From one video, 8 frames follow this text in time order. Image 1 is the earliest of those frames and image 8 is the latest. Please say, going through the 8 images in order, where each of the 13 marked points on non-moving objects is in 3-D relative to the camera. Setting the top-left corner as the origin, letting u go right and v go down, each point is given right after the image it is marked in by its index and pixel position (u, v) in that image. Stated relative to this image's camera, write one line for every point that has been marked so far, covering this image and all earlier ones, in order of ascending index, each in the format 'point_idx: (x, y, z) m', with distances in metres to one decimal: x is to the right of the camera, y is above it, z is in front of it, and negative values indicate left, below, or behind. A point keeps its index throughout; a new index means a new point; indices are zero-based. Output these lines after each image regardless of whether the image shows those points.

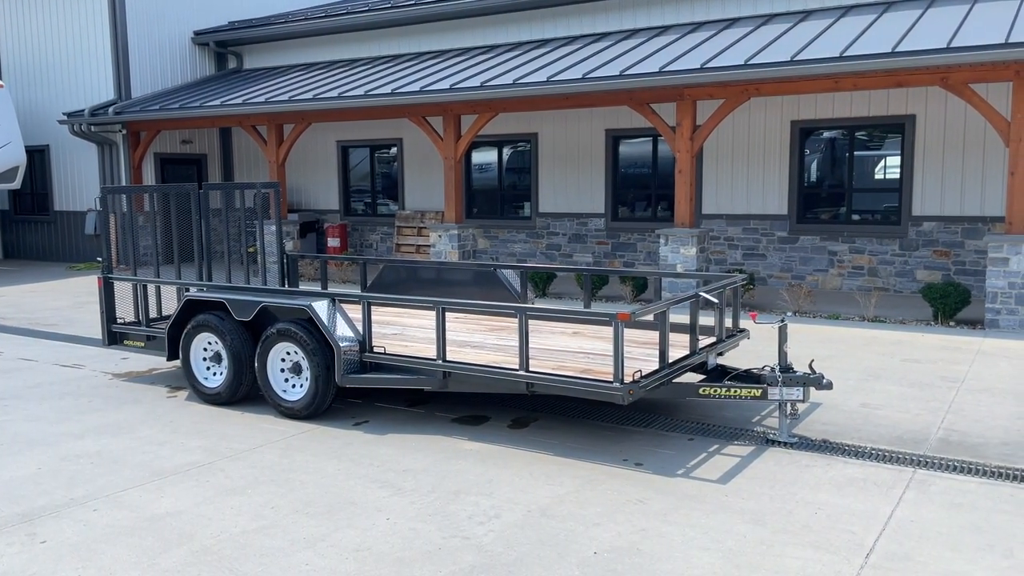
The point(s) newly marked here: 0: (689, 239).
0: (+2.4, +0.6, +11.3) m
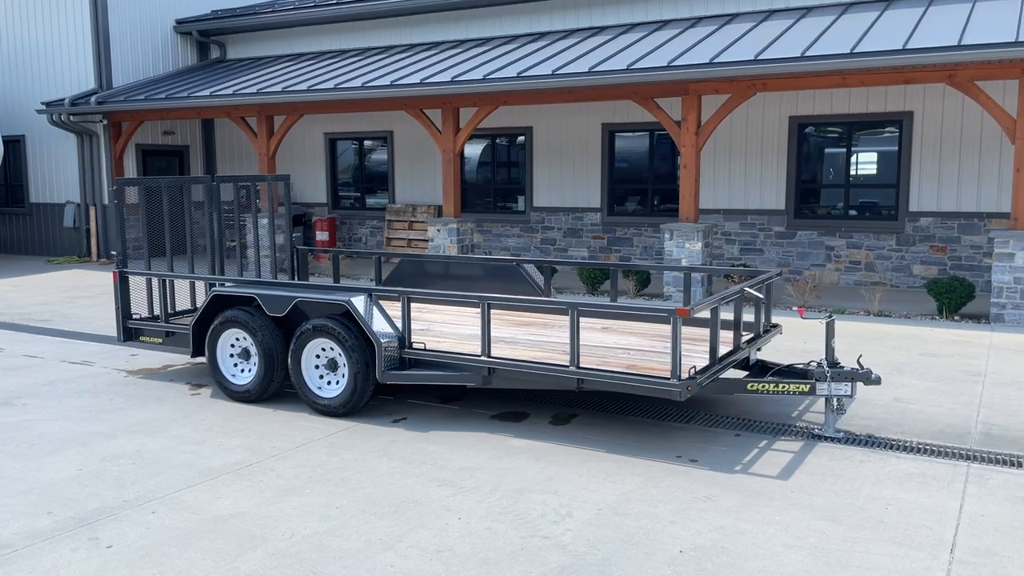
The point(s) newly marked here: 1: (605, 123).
0: (+2.5, +0.7, +11.3) m
1: (+1.6, +2.8, +14.5) m
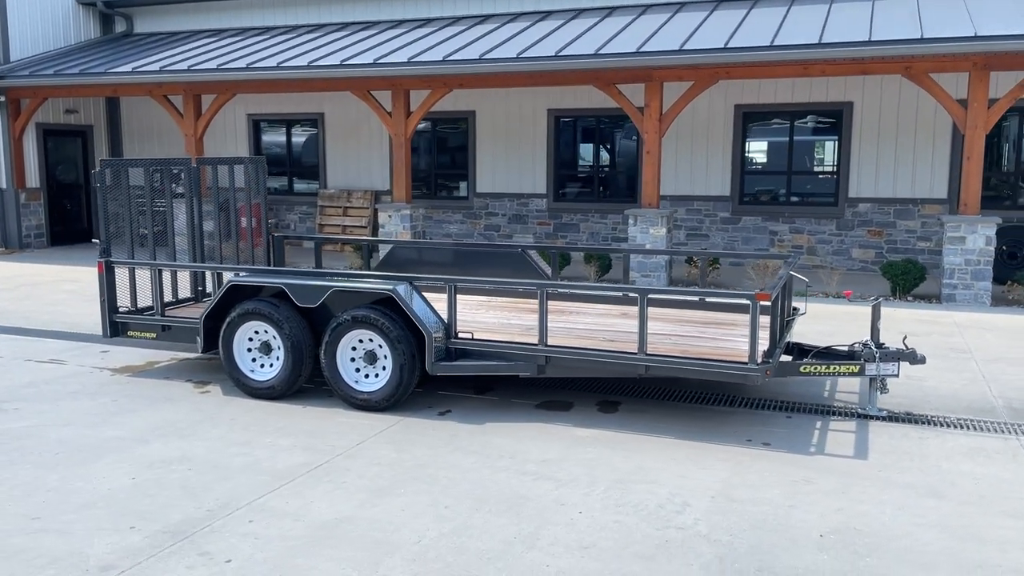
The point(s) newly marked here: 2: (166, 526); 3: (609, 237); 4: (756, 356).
0: (+2.0, +0.9, +11.4) m
1: (+0.7, +3.1, +14.4) m
2: (-1.5, -1.0, +3.7) m
3: (+1.6, +0.9, +14.4) m
4: (+1.5, -0.4, +5.0) m
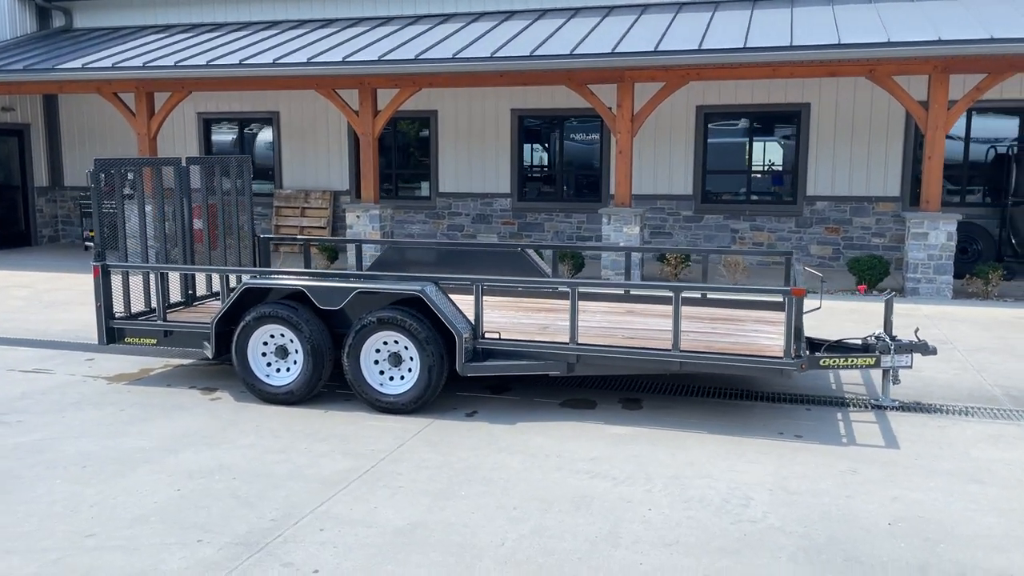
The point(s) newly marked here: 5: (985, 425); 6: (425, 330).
0: (+1.6, +1.0, +11.6) m
1: (0.0, +3.1, +14.4) m
2: (-1.2, -1.1, +3.6) m
3: (+1.0, +0.9, +14.5) m
4: (+1.7, -0.4, +5.1) m
5: (+3.0, -0.9, +5.3) m
6: (-0.5, -0.3, +5.3) m
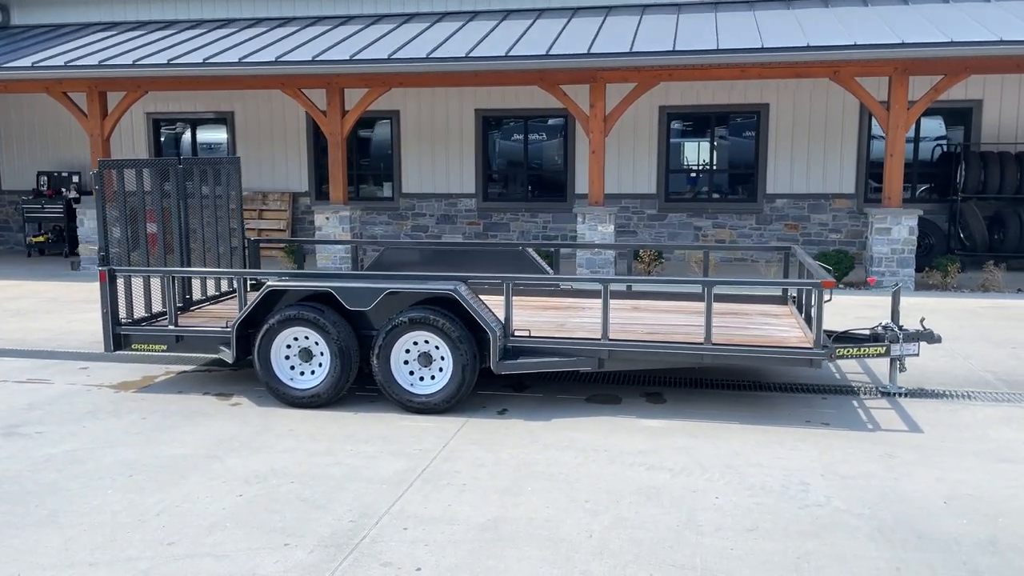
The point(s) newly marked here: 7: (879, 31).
0: (+1.3, +1.0, +11.7) m
1: (-0.6, +3.1, +14.5) m
2: (-0.8, -1.1, +3.5) m
3: (+0.5, +0.9, +14.6) m
4: (+1.9, -0.3, +5.3) m
5: (+3.2, -0.8, +5.6) m
6: (-0.3, -0.3, +5.4) m
7: (+4.7, +3.3, +10.9) m
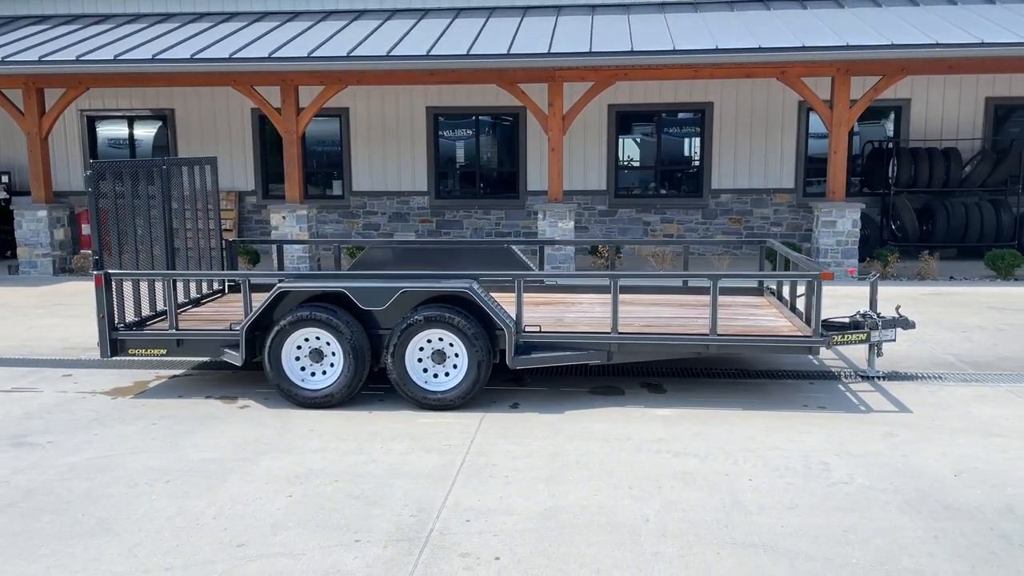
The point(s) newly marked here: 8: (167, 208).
0: (+0.8, +1.1, +12.0) m
1: (-1.4, +3.1, +14.5) m
2: (-0.5, -1.1, +3.6) m
3: (-0.4, +1.0, +14.8) m
4: (+2.0, -0.3, +5.6) m
5: (+3.2, -0.7, +6.1) m
6: (-0.3, -0.2, +5.5) m
7: (+4.2, +3.4, +11.5) m
8: (-2.8, +0.6, +6.7) m
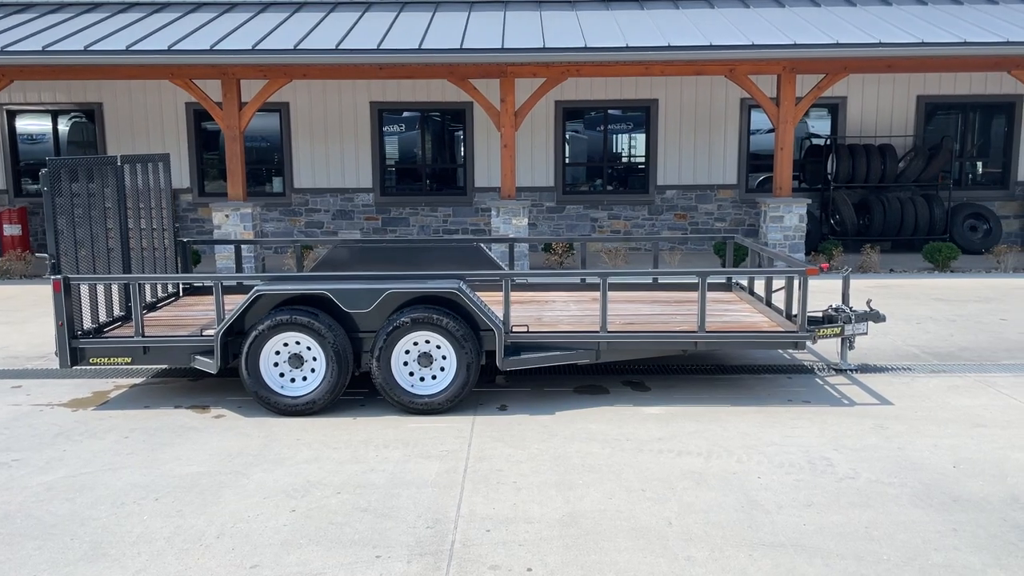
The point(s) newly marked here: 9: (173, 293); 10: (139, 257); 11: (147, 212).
0: (+0.1, +1.1, +11.9) m
1: (-2.3, +3.1, +14.2) m
2: (-0.4, -1.1, +3.5) m
3: (-1.3, +1.0, +14.6) m
4: (+1.9, -0.2, +5.6) m
5: (+3.1, -0.7, +6.2) m
6: (-0.3, -0.2, +5.3) m
7: (+3.5, +3.5, +11.7) m
8: (-2.9, +0.6, +6.4) m
9: (-2.9, 0.0, +7.1) m
10: (-3.0, +0.3, +6.7) m
11: (-2.9, +0.6, +6.8) m
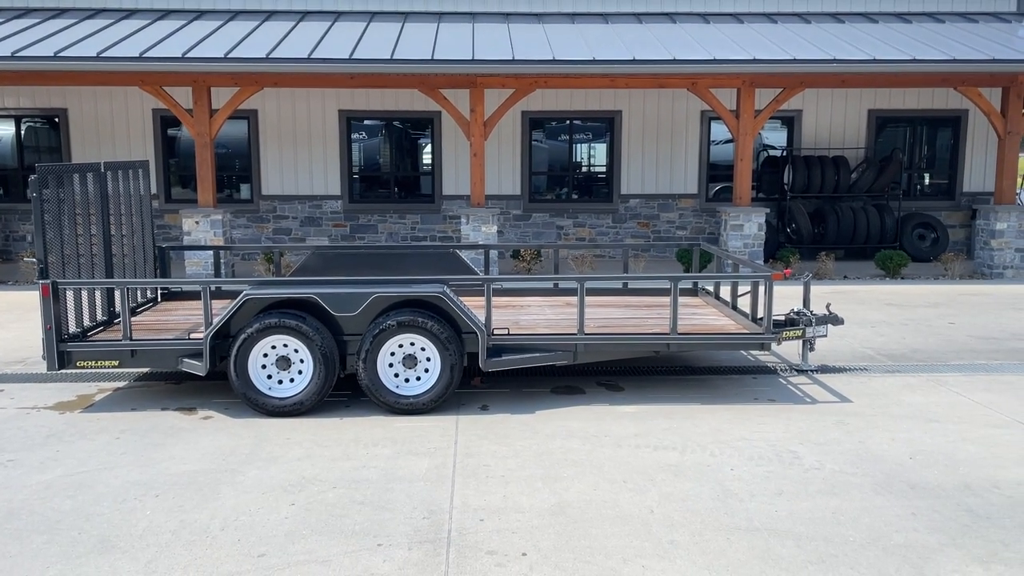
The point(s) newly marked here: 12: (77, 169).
0: (-0.3, +1.0, +12.1) m
1: (-2.9, +3.0, +14.3) m
2: (-0.4, -1.1, +3.7) m
3: (-1.8, +0.9, +14.7) m
4: (+1.8, -0.3, +6.0) m
5: (+2.9, -0.7, +6.6) m
6: (-0.4, -0.3, +5.5) m
7: (+3.1, +3.4, +12.1) m
8: (-3.1, +0.6, +6.4) m
9: (-3.1, -0.1, +7.2) m
10: (-3.2, +0.2, +6.8) m
11: (-3.1, +0.6, +6.9) m
12: (-3.1, +0.8, +6.0) m
